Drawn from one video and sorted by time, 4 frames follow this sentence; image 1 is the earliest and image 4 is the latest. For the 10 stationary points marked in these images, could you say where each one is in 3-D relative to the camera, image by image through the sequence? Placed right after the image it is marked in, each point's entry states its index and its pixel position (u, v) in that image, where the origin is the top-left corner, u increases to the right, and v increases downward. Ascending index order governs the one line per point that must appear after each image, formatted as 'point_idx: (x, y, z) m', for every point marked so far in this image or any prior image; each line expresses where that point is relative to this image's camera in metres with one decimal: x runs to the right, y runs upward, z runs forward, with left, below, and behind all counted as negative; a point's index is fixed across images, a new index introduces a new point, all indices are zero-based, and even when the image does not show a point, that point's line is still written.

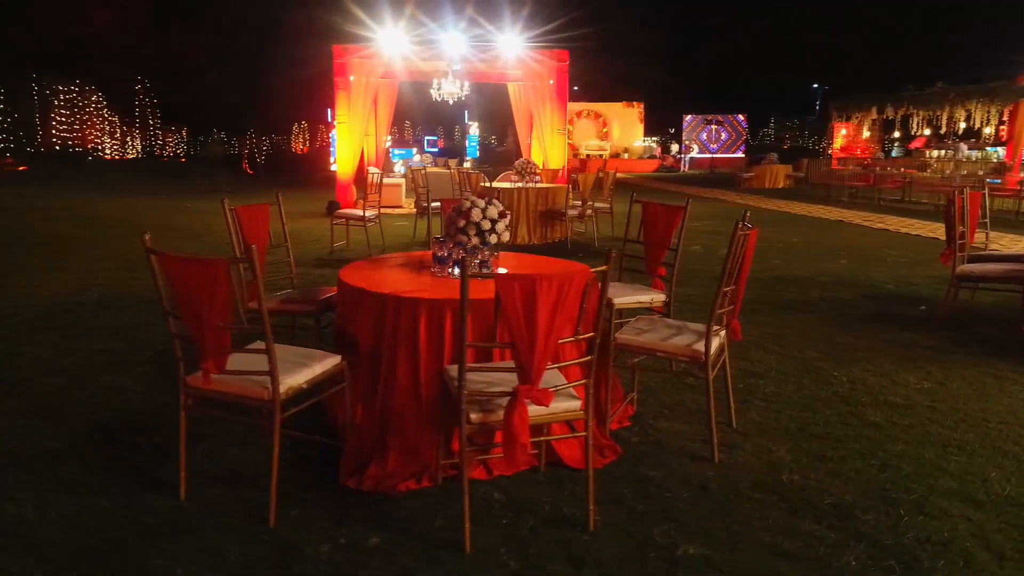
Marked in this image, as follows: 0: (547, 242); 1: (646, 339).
0: (+0.6, +0.6, +9.4) m
1: (+0.6, -0.2, +3.0) m
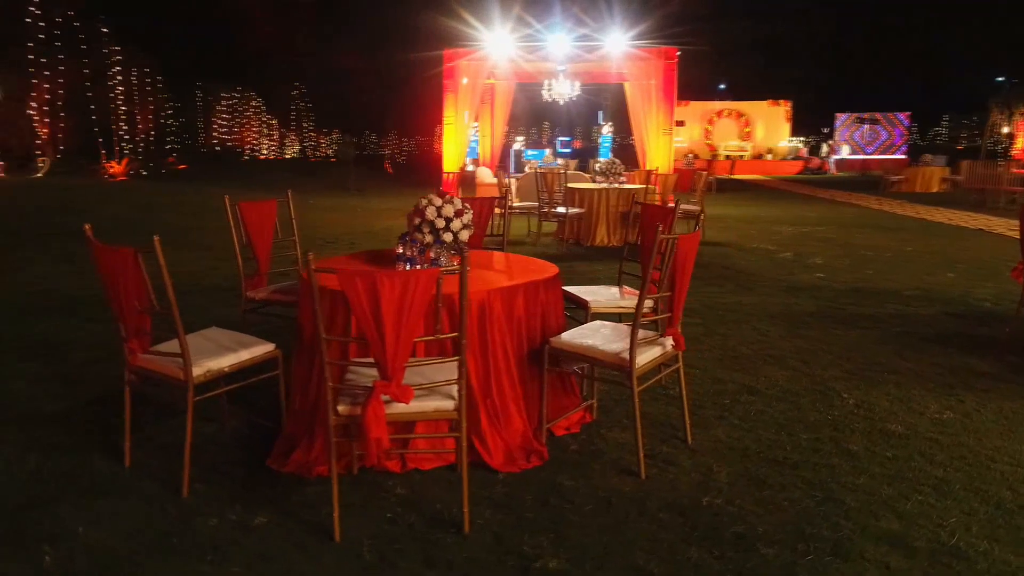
0: (+1.6, +0.6, +9.2) m
1: (+0.3, -0.2, +2.9) m
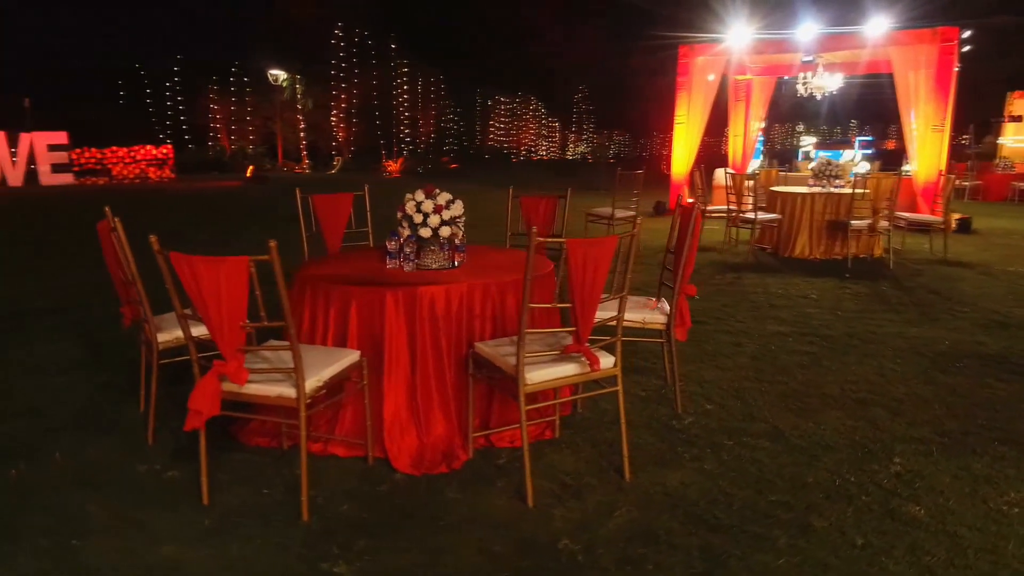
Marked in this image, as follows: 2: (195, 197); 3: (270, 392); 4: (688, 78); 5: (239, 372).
0: (+3.7, +0.4, +7.9) m
1: (0.0, -0.2, +2.7) m
2: (-5.3, +1.5, +12.0) m
3: (-0.8, -0.3, +2.4) m
4: (+3.1, +3.7, +12.7) m
5: (-0.9, -0.3, +2.3) m
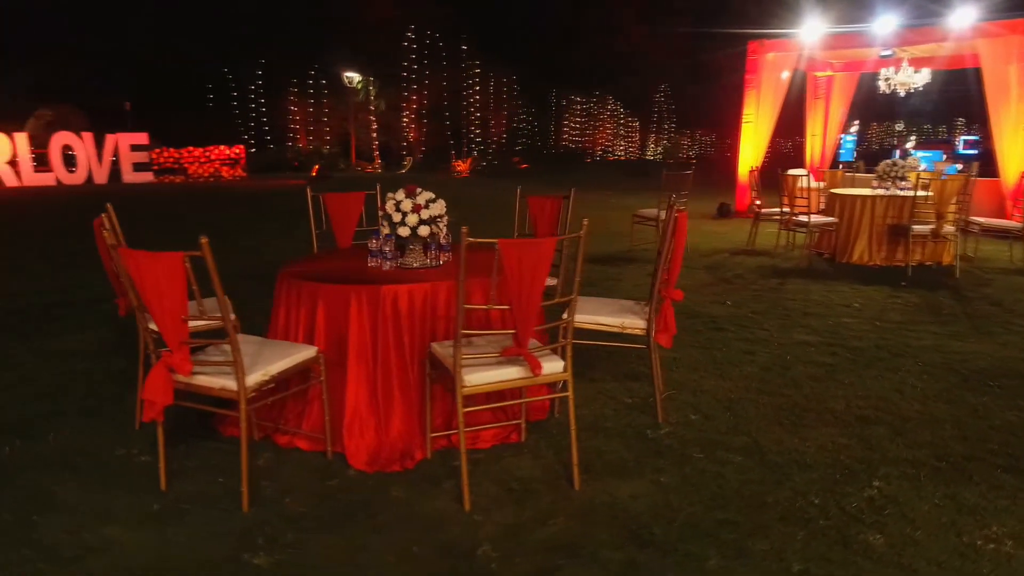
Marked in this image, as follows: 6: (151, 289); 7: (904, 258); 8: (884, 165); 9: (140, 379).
0: (+4.2, +0.3, +7.4) m
1: (-0.2, -0.2, +2.7) m
2: (-4.3, +1.6, +12.5) m
3: (-1.0, -0.3, +2.4) m
4: (+4.2, +3.6, +12.2) m
5: (-1.1, -0.3, +2.4) m
6: (-1.2, 0.0, +2.3) m
7: (+4.1, +0.3, +7.5) m
8: (+4.1, +1.4, +7.8) m
9: (-1.7, -0.4, +3.2) m
